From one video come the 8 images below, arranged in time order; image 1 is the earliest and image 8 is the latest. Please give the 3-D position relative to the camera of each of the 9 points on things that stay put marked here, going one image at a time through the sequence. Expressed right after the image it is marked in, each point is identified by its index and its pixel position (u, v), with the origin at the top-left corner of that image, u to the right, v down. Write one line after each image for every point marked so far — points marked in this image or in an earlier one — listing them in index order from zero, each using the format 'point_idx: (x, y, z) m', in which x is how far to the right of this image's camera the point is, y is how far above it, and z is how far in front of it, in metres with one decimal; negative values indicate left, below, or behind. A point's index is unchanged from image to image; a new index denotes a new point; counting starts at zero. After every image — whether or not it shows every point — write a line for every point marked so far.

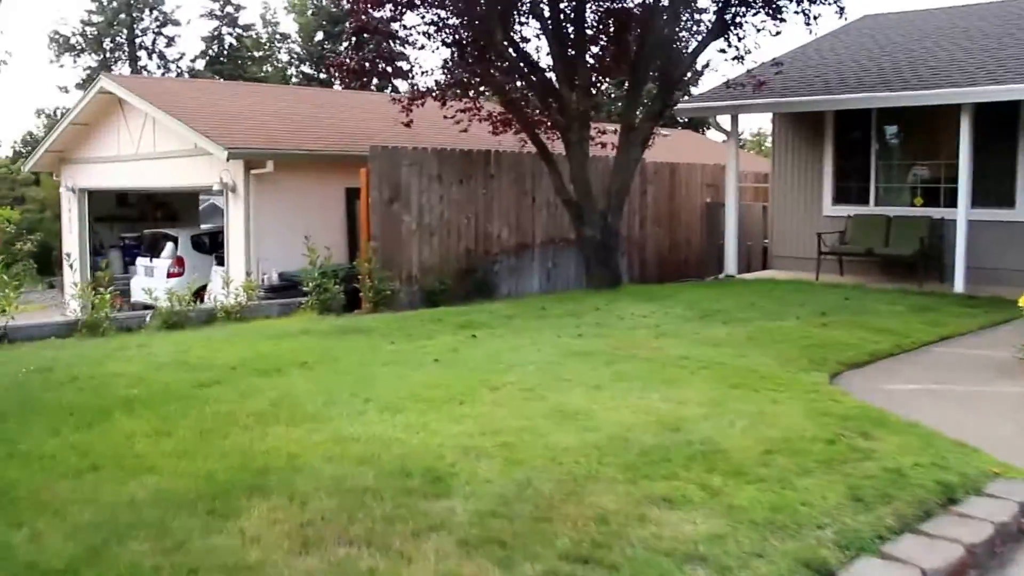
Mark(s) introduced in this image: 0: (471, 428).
0: (-0.1, -0.5, +3.9) m
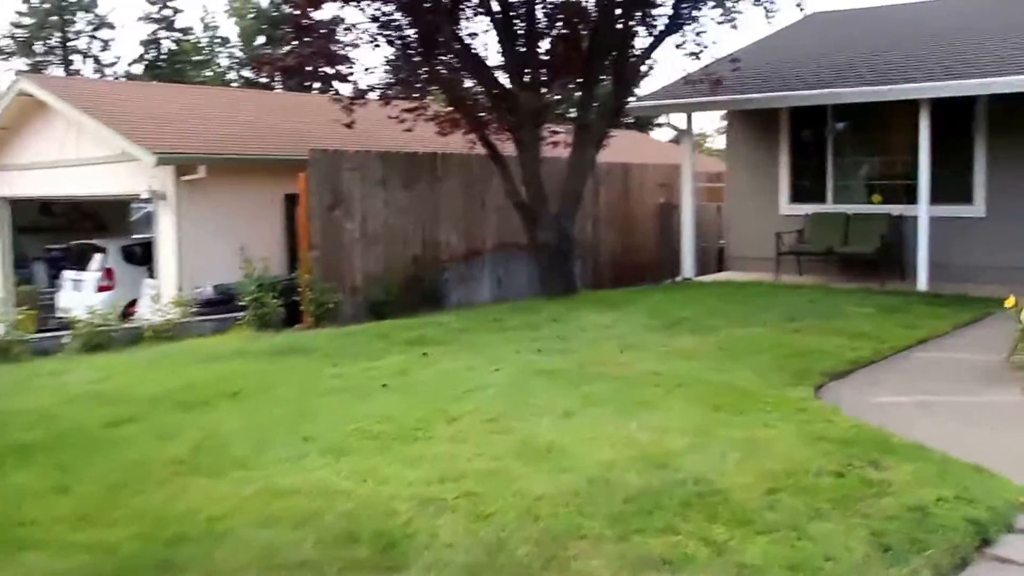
0: (-0.2, -0.6, +3.4) m
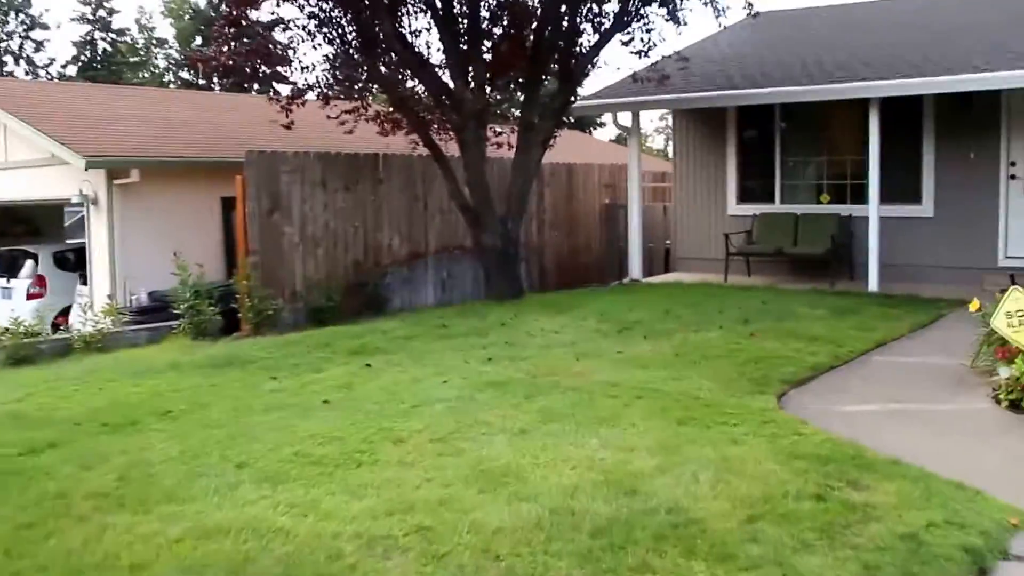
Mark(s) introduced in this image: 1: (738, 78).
0: (-0.4, -0.6, +3.1) m
1: (+2.2, +2.1, +11.2) m
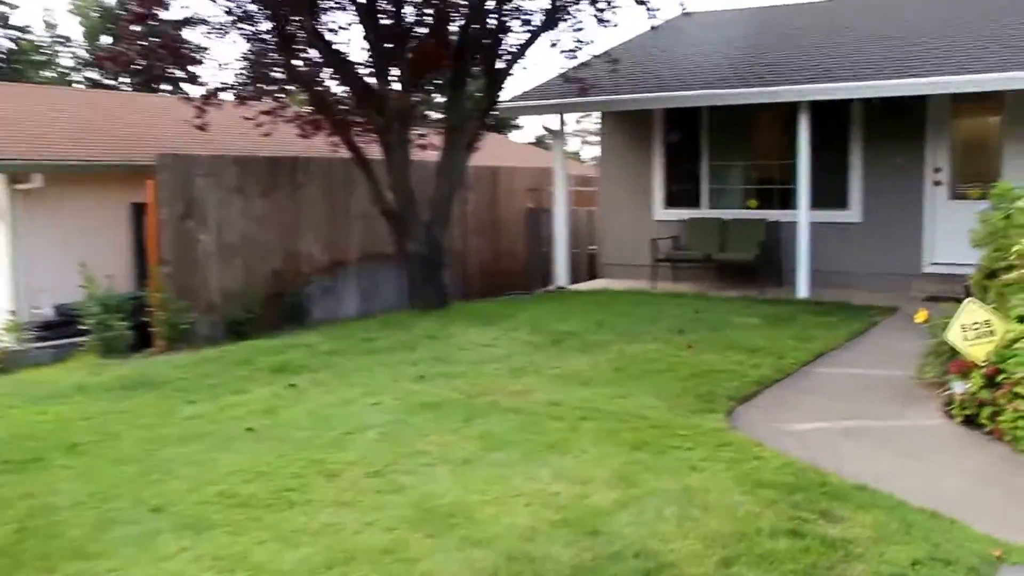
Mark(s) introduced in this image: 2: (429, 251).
0: (-0.5, -0.7, +2.8) m
1: (+1.5, +2.0, +11.1) m
2: (-0.7, +0.3, +9.4) m
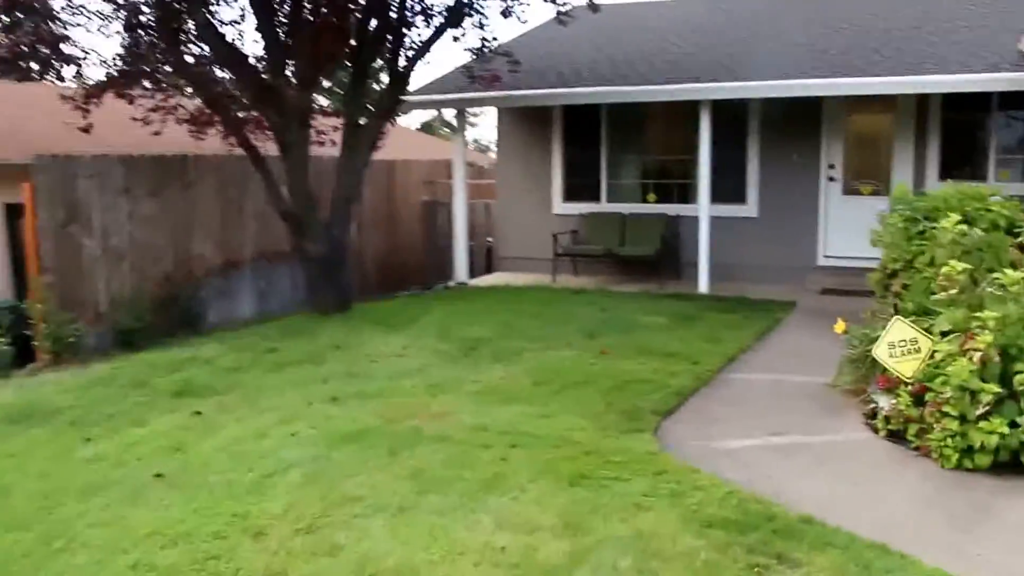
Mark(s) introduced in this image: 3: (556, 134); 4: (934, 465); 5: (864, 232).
0: (-0.6, -0.8, +2.5) m
1: (+0.5, +2.0, +10.9) m
2: (-1.4, +0.3, +9.1) m
3: (+0.5, +1.6, +12.2) m
4: (+1.7, -0.7, +4.5) m
5: (+3.6, +0.6, +11.3) m
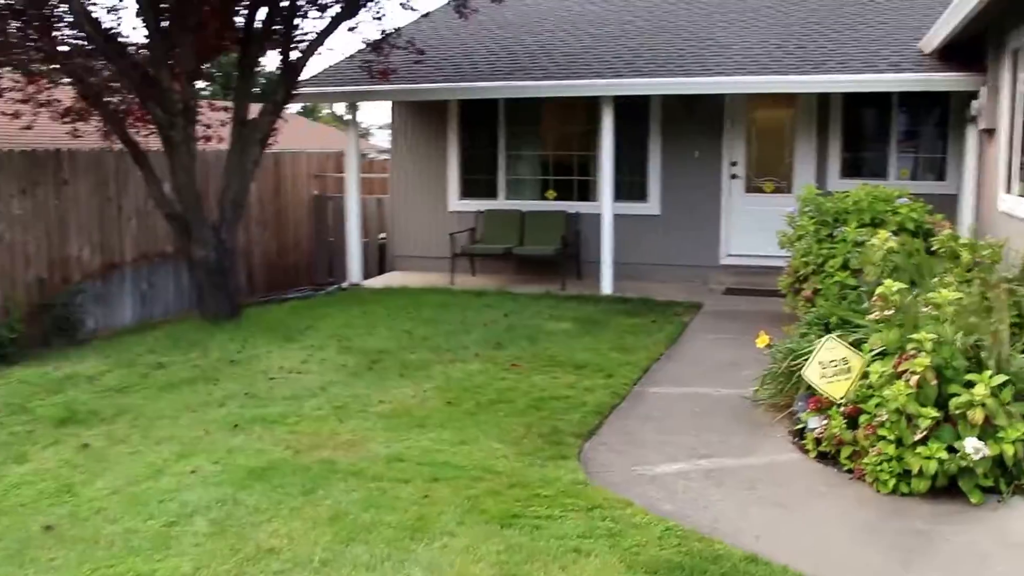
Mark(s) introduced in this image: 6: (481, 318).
0: (-0.6, -0.9, +2.2) m
1: (-0.4, +2.0, +10.6) m
2: (-2.2, +0.2, +8.6) m
3: (-0.6, +1.6, +11.9) m
4: (+1.4, -0.8, +4.4) m
5: (+2.5, +0.6, +11.4) m
6: (-0.2, -0.2, +8.6) m
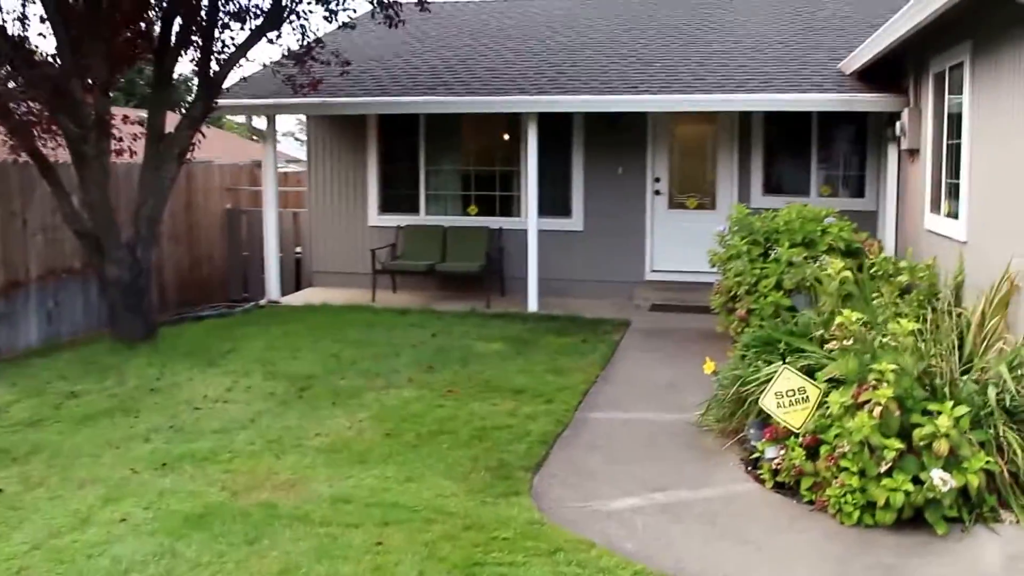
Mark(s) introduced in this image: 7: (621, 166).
0: (-0.6, -1.0, +1.9) m
1: (-1.1, +1.9, +10.4) m
2: (-2.7, +0.1, +8.2) m
3: (-1.4, +1.5, +11.6) m
4: (+1.2, -0.9, +4.3) m
5: (+1.8, +0.4, +11.3) m
6: (-0.7, -0.4, +8.3) m
7: (+1.1, +1.2, +11.2) m
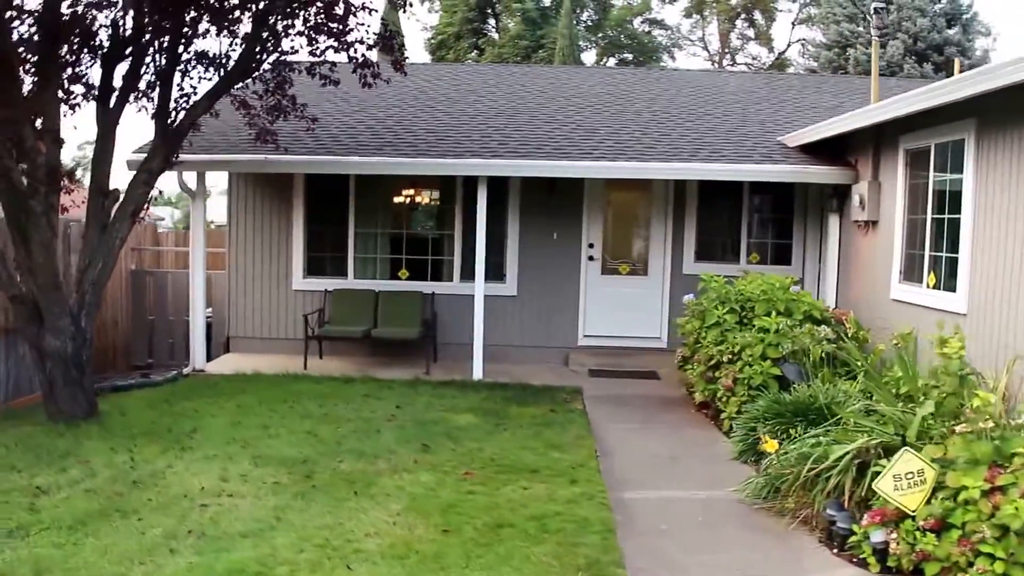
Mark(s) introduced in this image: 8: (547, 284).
0: (+0.2, -1.1, +1.3) m
1: (-1.6, +1.3, +9.7) m
2: (-2.8, -0.4, +7.3) m
3: (-2.1, +0.8, +10.9) m
4: (+1.6, -1.1, +3.9) m
5: (+1.1, -0.2, +11.1) m
6: (-0.9, -0.8, +7.7) m
7: (+0.4, +0.6, +10.8) m
8: (+0.4, +0.1, +10.7) m
